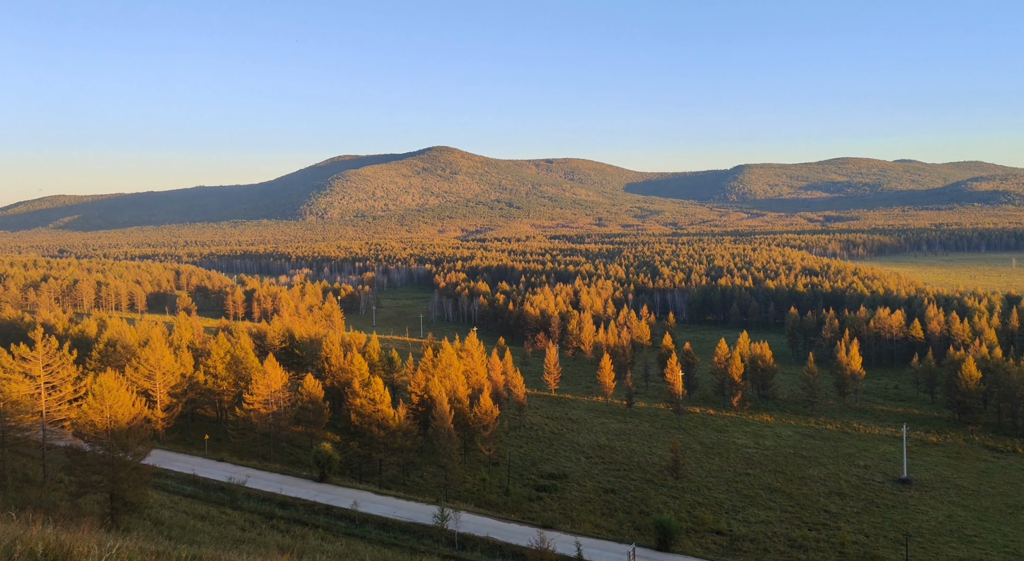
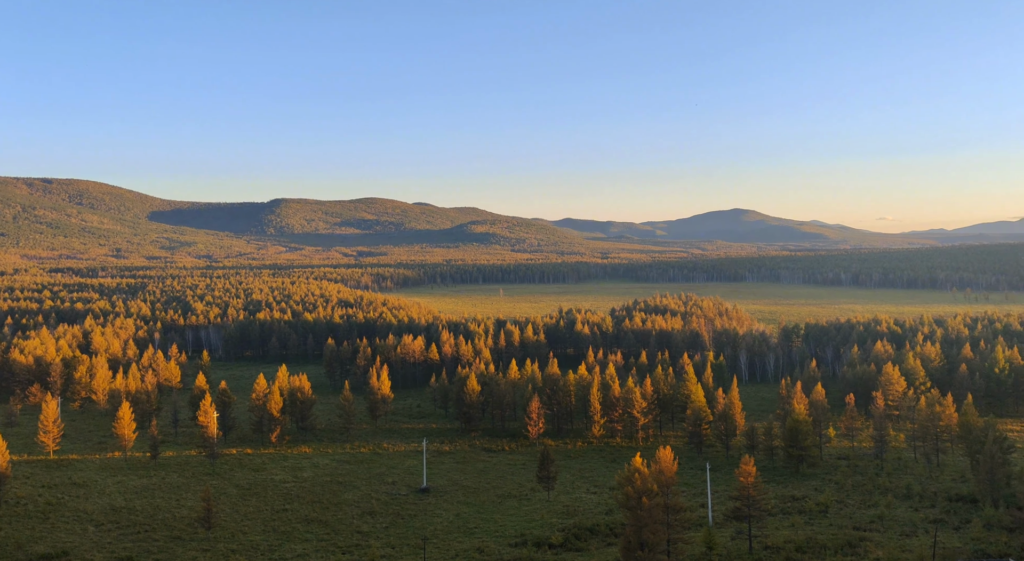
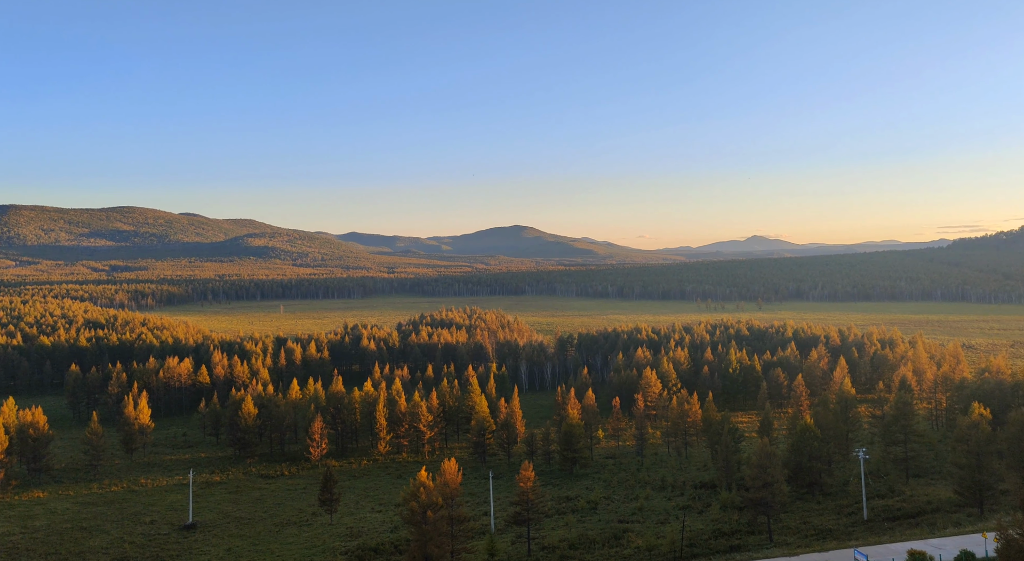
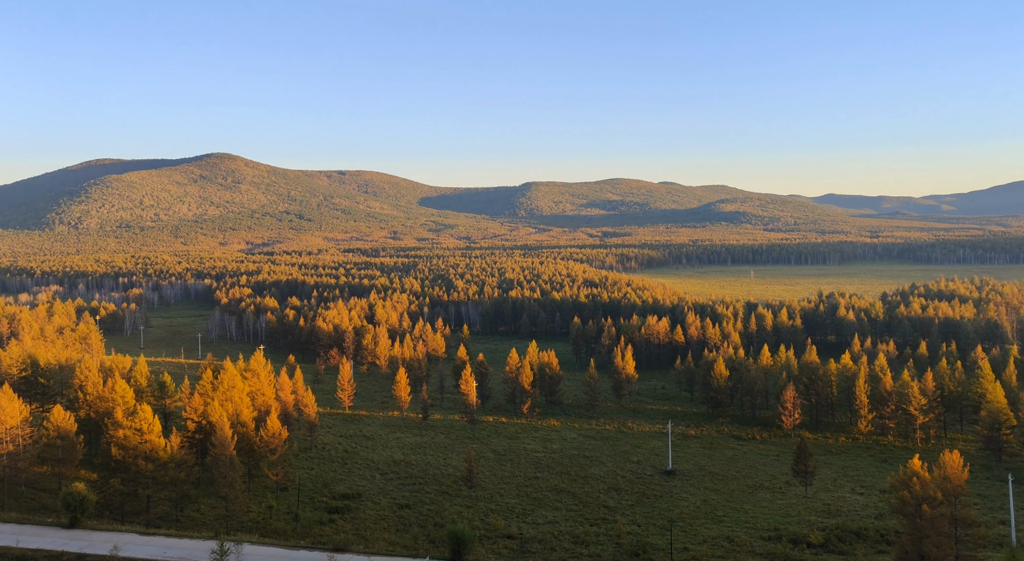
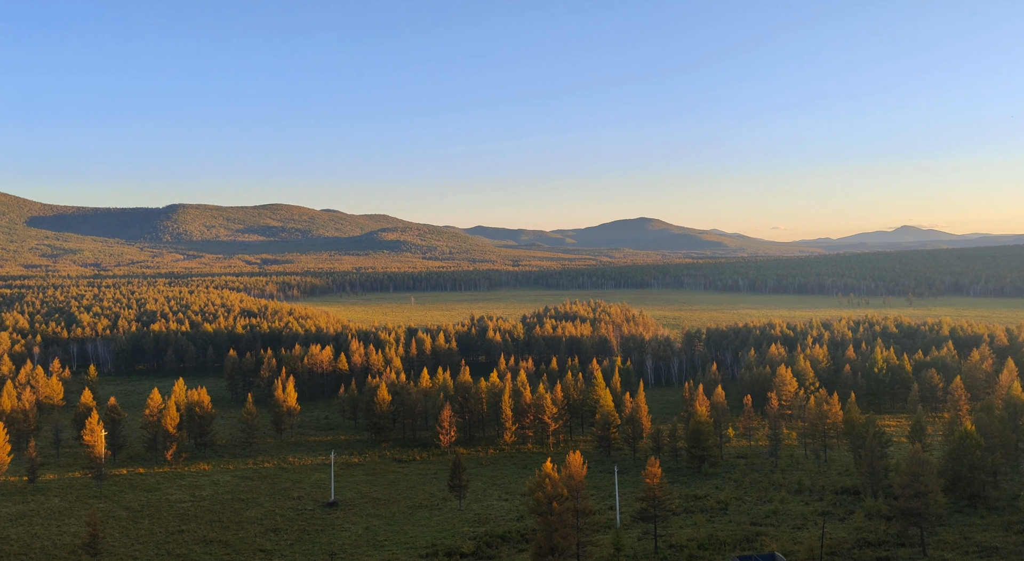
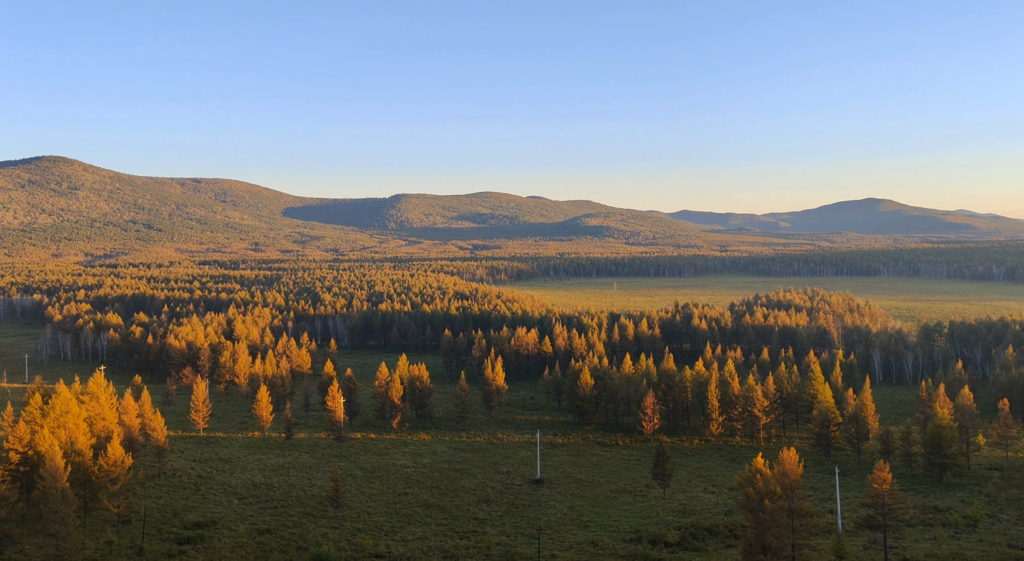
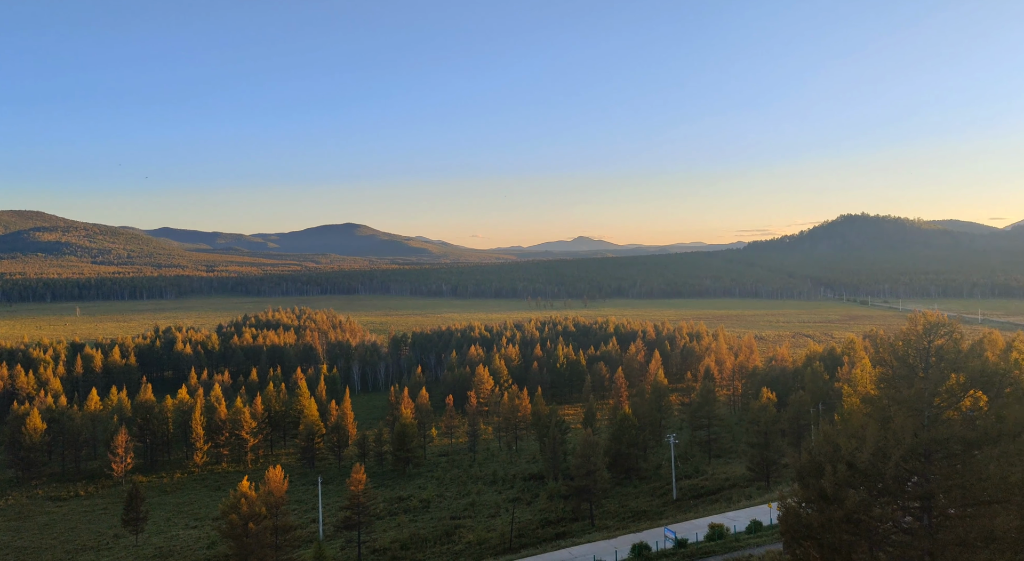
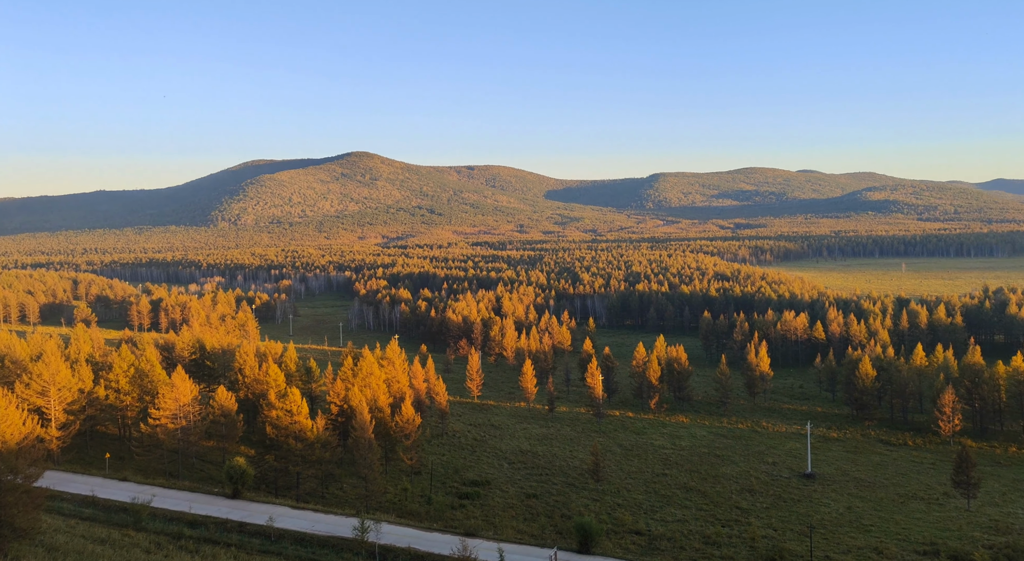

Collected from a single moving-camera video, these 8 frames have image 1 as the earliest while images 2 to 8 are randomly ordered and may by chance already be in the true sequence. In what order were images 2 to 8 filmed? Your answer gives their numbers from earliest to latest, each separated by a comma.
8, 4, 6, 2, 5, 3, 7
